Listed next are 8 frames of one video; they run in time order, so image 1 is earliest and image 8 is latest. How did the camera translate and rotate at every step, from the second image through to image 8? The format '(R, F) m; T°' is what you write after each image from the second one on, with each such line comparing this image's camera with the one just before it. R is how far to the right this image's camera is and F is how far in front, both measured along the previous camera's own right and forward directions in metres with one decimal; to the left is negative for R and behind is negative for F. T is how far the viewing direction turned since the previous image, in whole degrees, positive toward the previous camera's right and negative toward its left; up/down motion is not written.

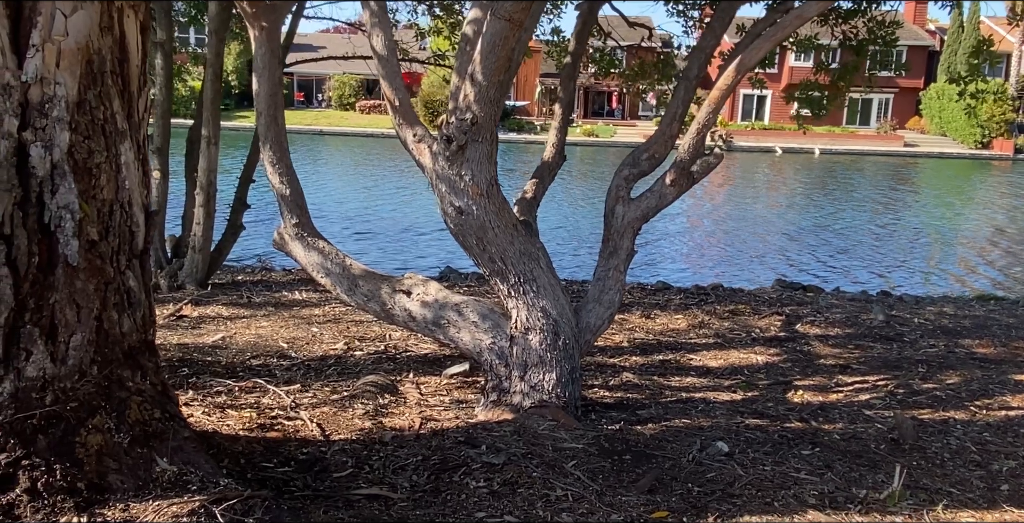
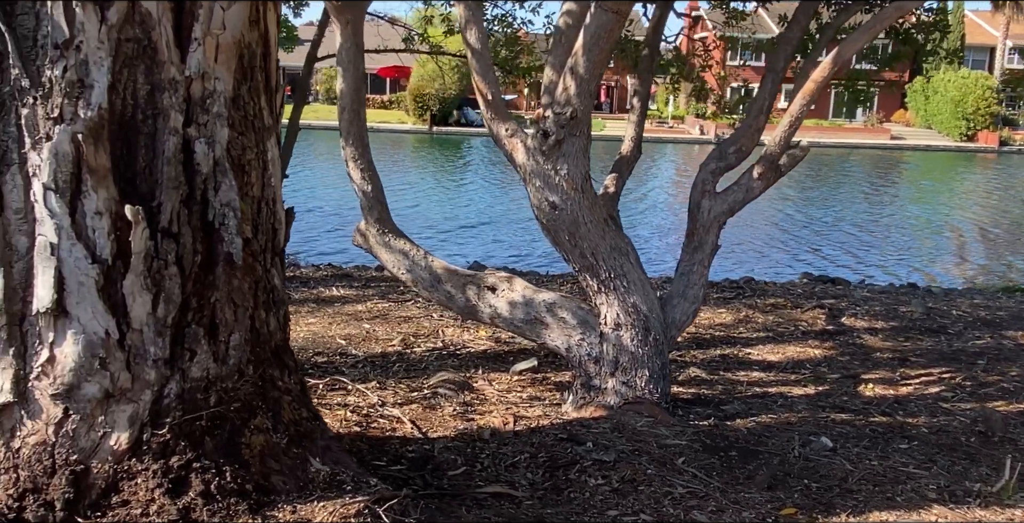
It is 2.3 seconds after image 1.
(-0.6, 0.0) m; +1°
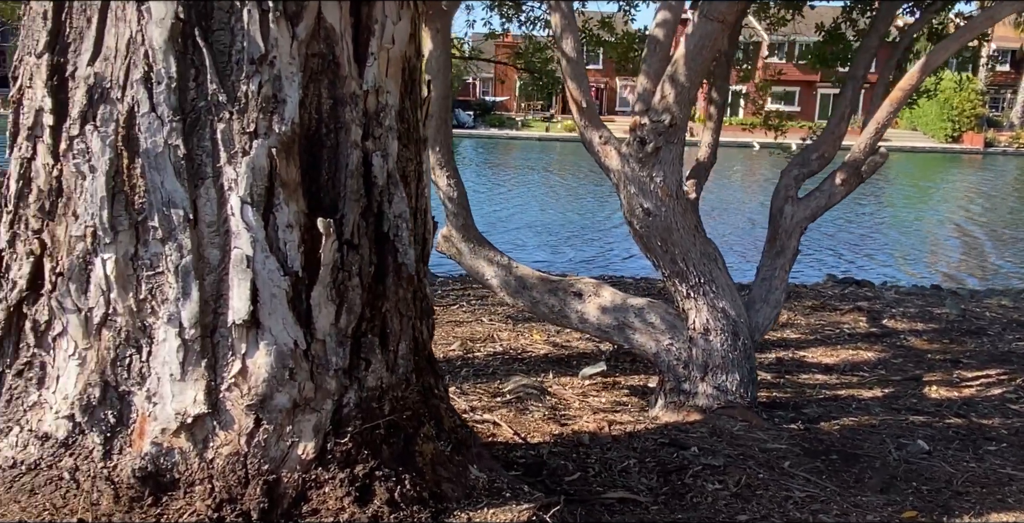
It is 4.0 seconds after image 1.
(-0.6, 0.0) m; +1°
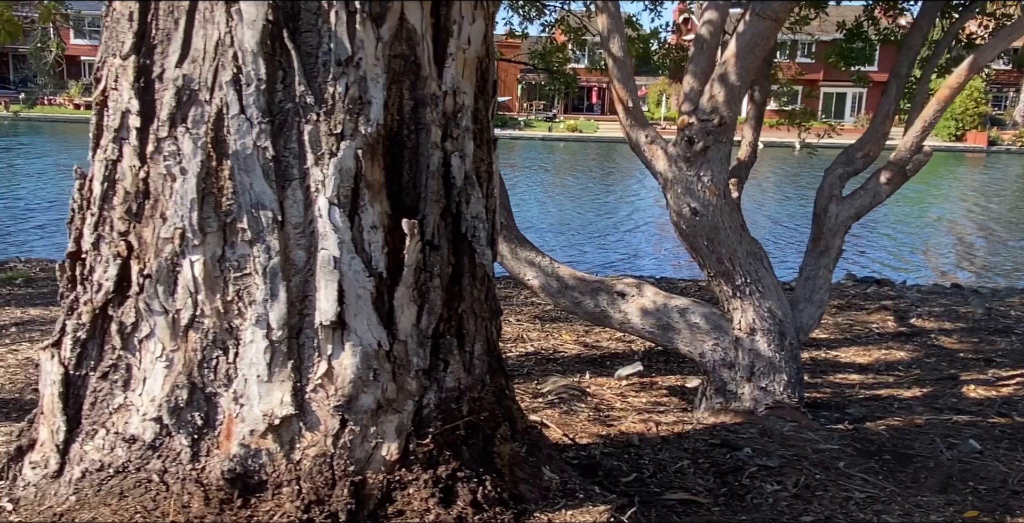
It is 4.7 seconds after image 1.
(-0.2, 0.0) m; 0°
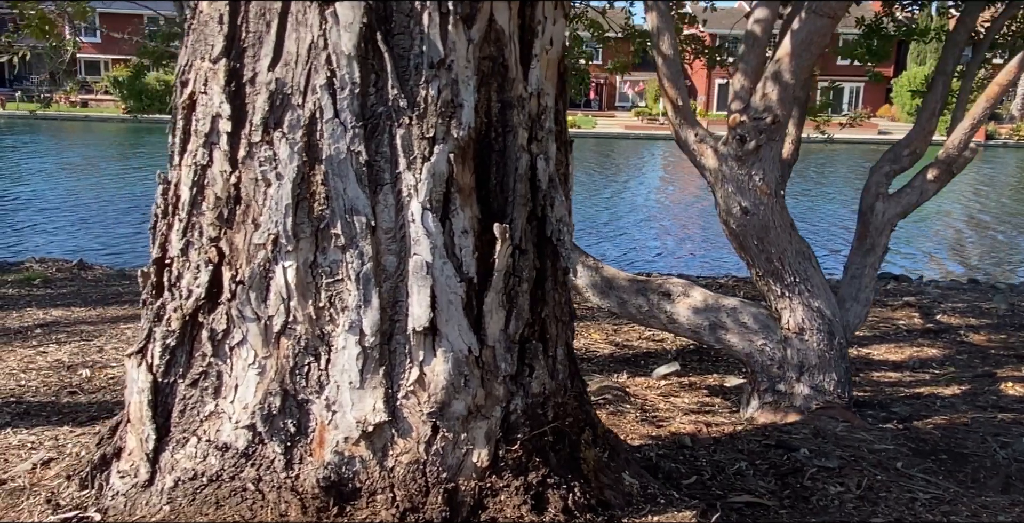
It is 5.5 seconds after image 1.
(-0.3, 0.0) m; 0°
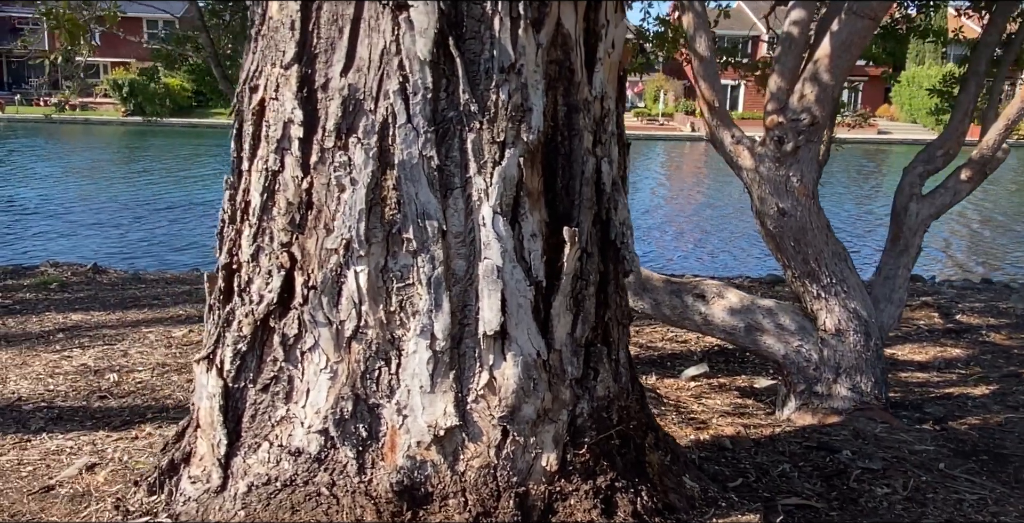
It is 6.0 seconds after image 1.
(-0.2, 0.0) m; 0°
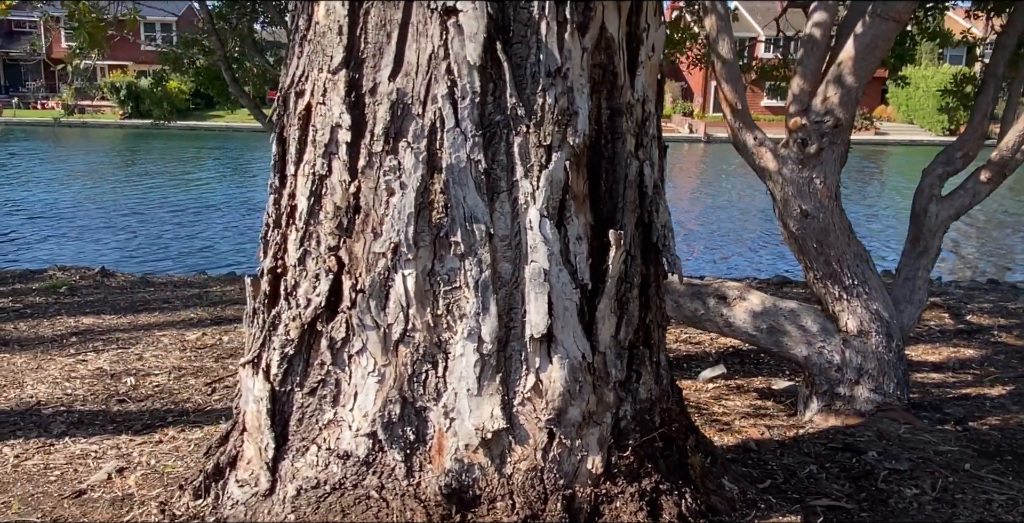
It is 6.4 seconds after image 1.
(-0.1, 0.0) m; 0°
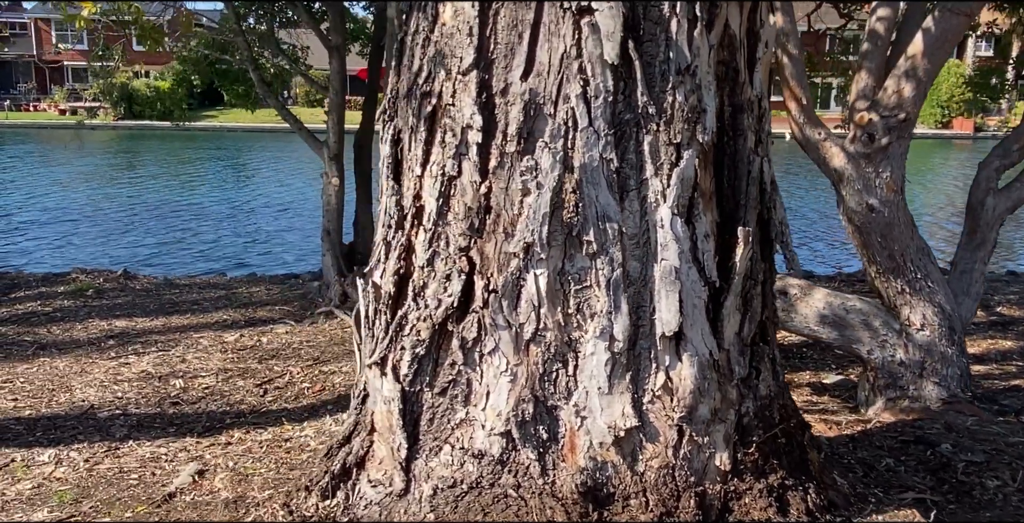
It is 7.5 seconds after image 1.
(-0.4, 0.0) m; 0°
